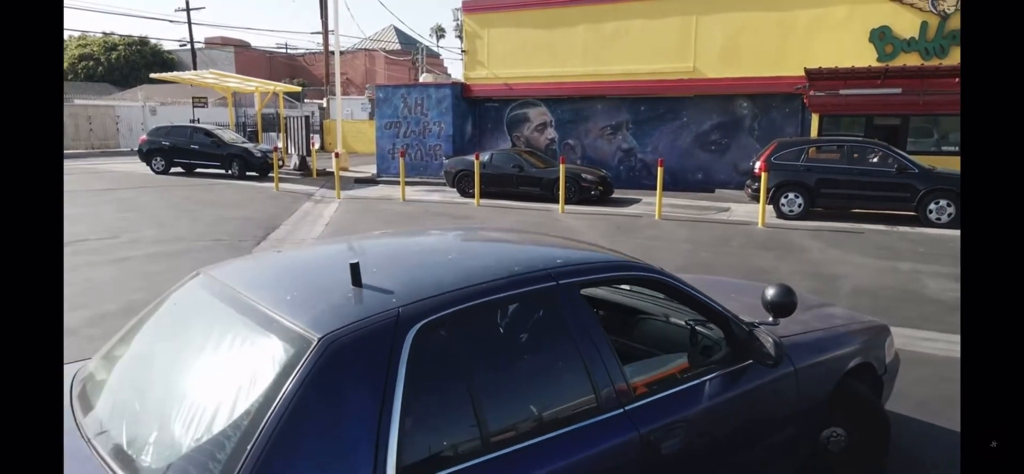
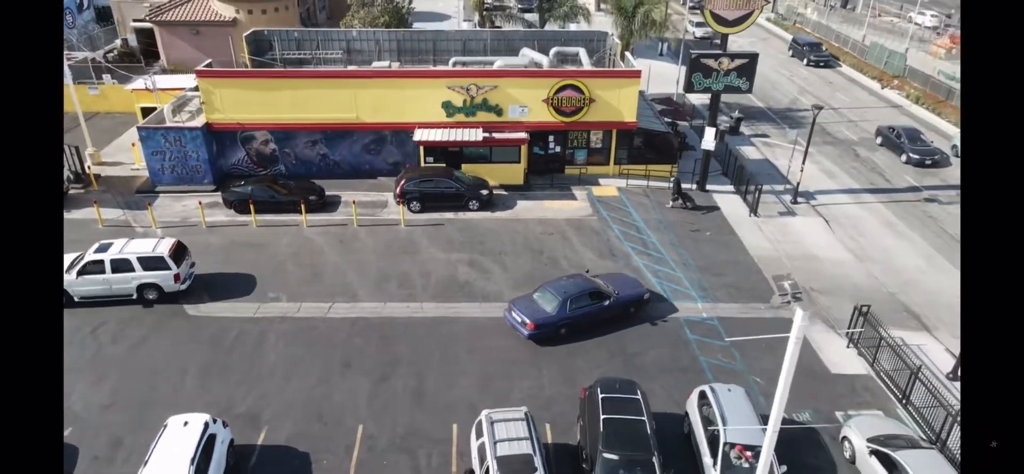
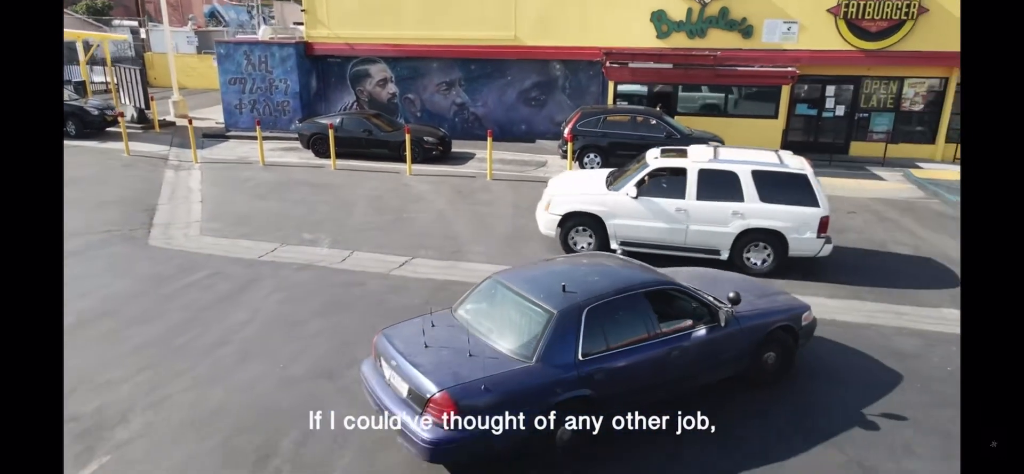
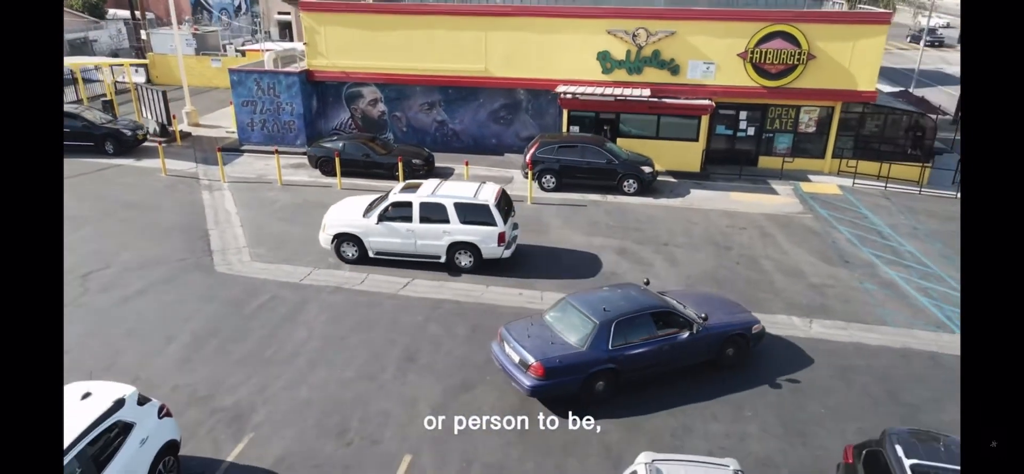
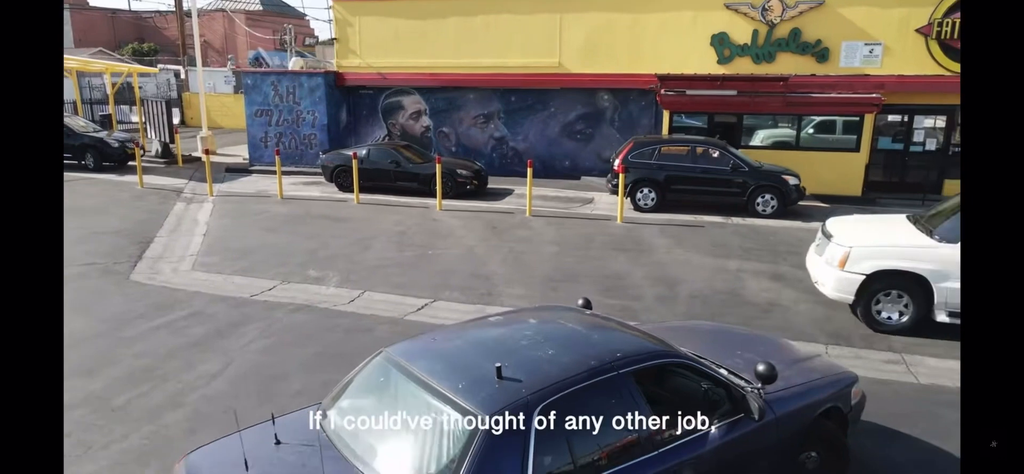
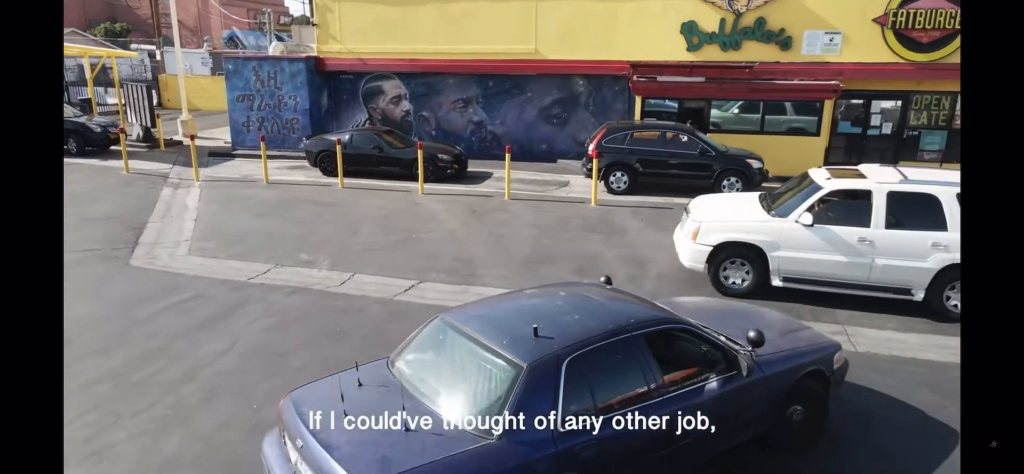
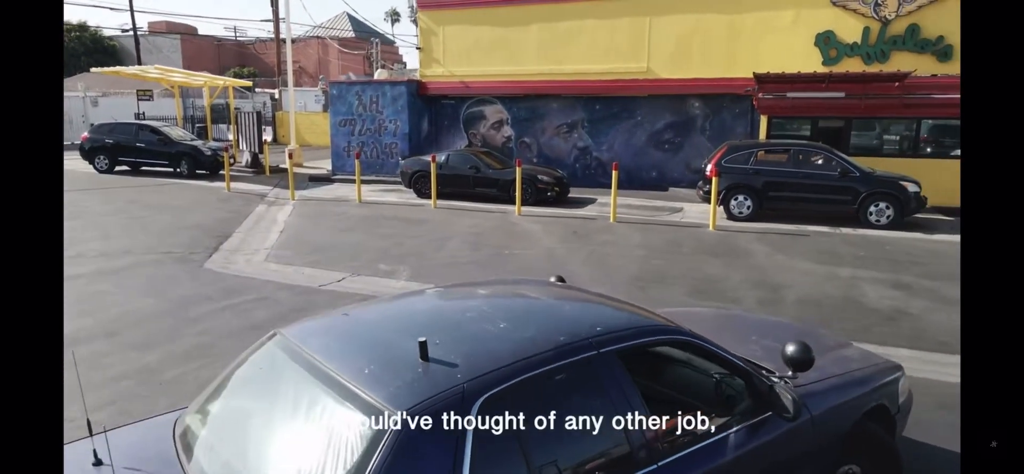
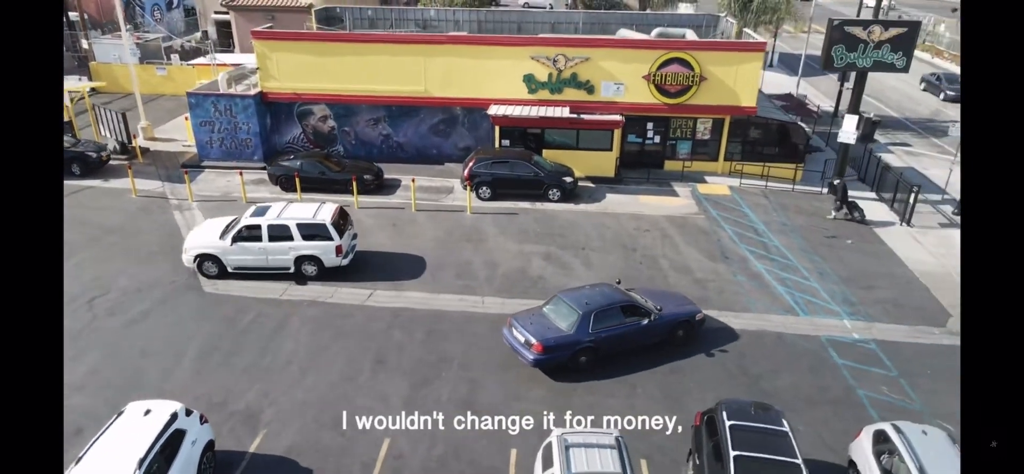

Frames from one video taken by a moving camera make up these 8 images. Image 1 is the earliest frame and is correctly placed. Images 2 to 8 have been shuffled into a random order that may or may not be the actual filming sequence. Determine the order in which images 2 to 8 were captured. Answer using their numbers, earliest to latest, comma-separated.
7, 5, 6, 3, 4, 8, 2
